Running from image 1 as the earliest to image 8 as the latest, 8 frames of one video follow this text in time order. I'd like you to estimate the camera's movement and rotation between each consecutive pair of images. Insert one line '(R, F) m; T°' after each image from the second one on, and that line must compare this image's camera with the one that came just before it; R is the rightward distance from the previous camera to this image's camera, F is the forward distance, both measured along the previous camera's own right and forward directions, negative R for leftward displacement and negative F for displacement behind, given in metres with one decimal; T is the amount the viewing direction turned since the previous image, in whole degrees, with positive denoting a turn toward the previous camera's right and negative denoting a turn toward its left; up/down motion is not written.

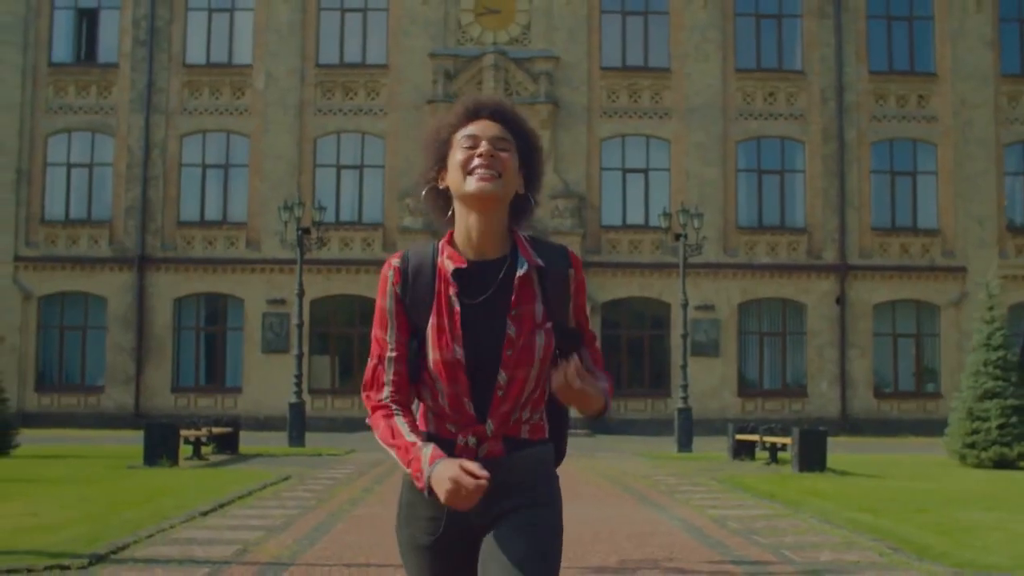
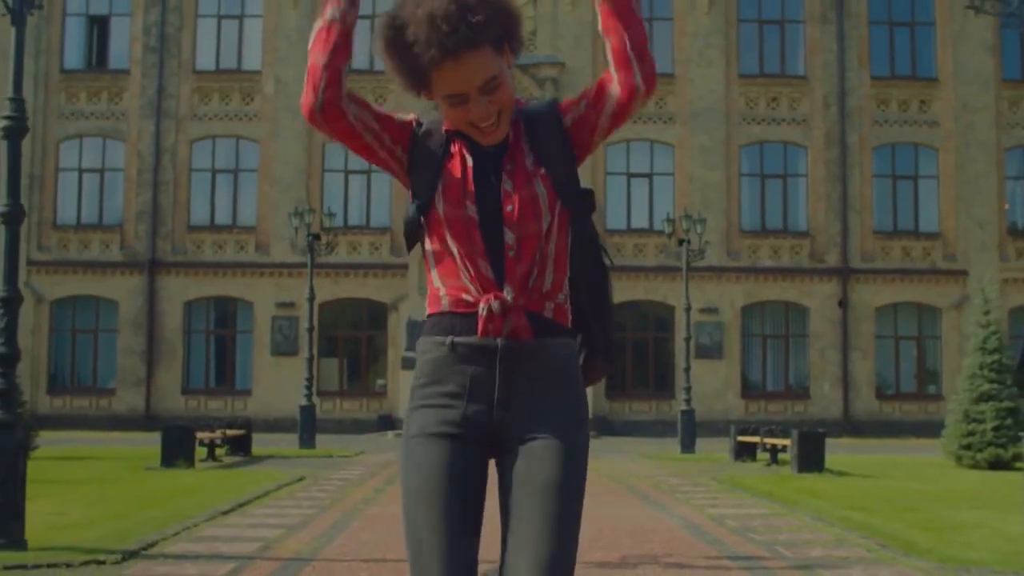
(0.0, -0.4) m; 0°
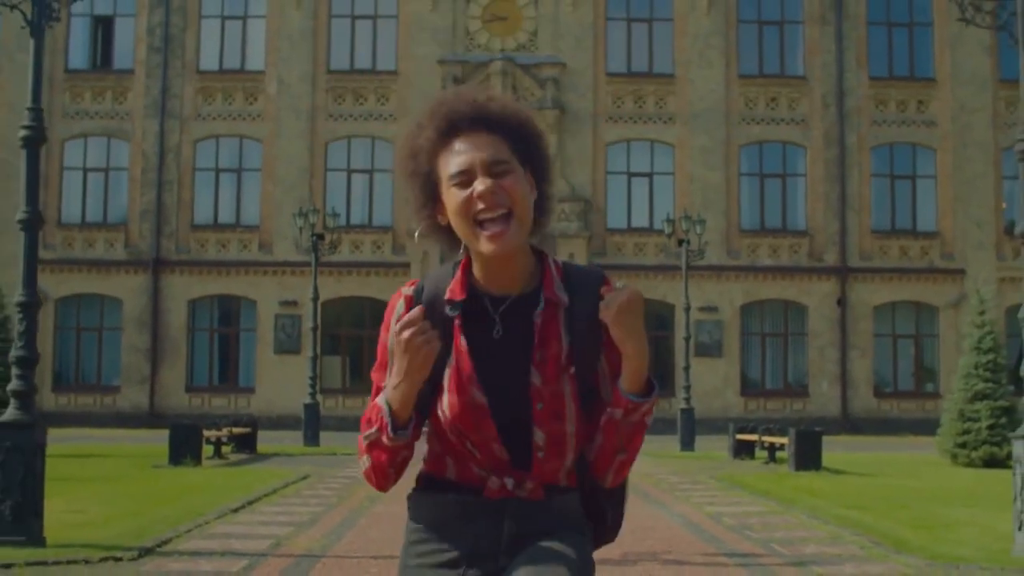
(0.0, -0.3) m; 0°
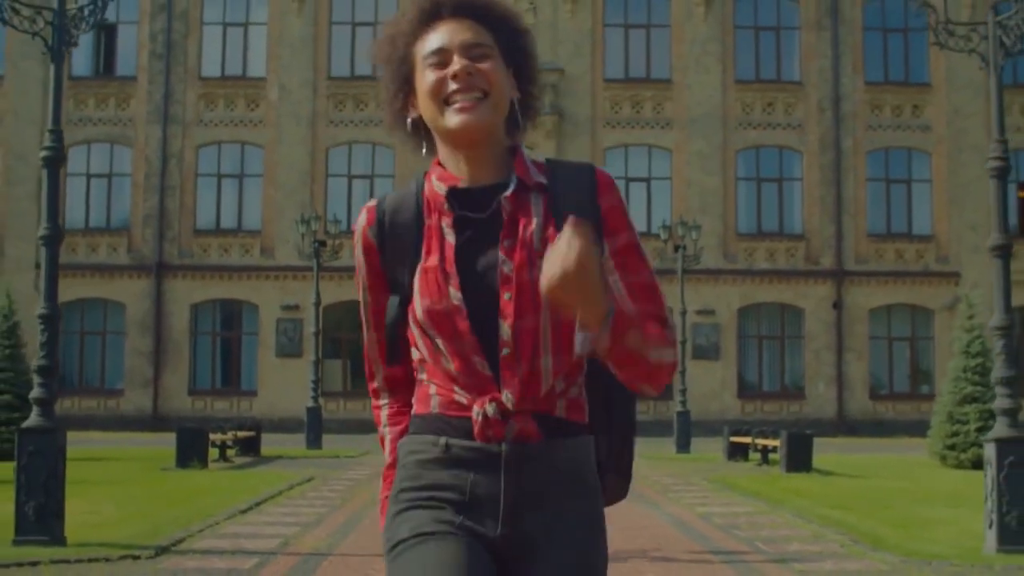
(0.0, -0.4) m; 0°
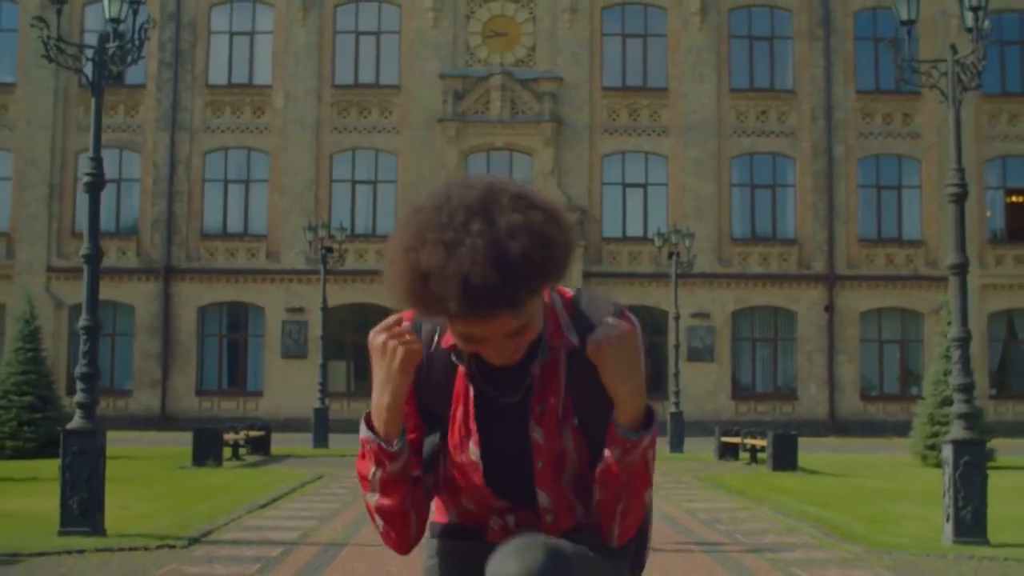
(0.0, -0.9) m; 0°
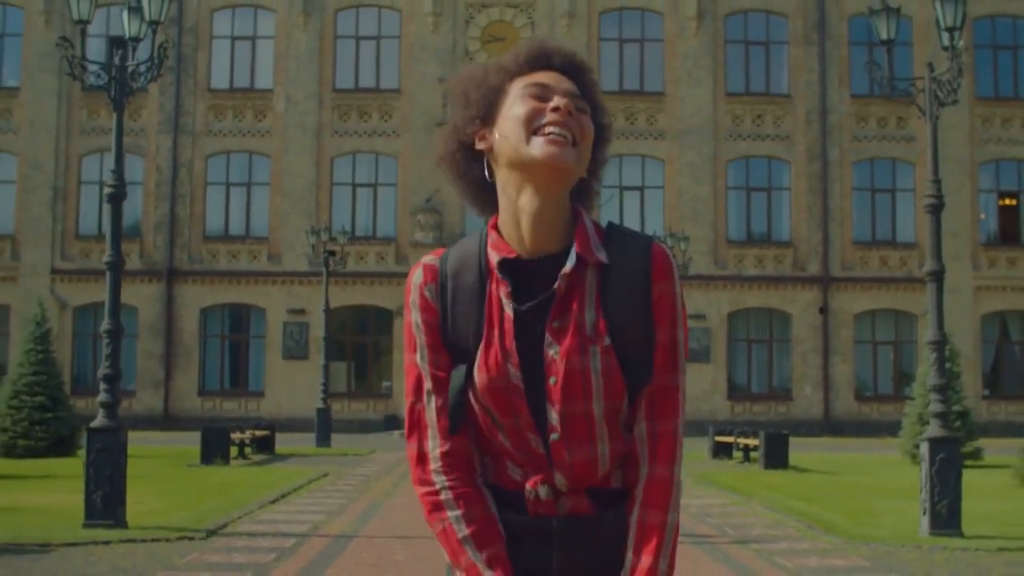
(0.0, -0.5) m; 0°
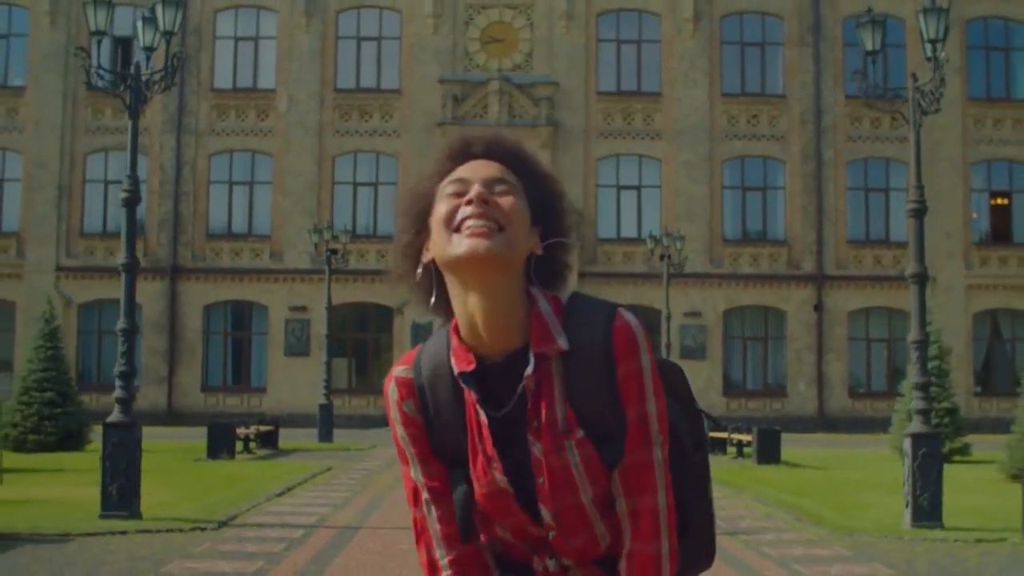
(0.0, -0.5) m; 0°
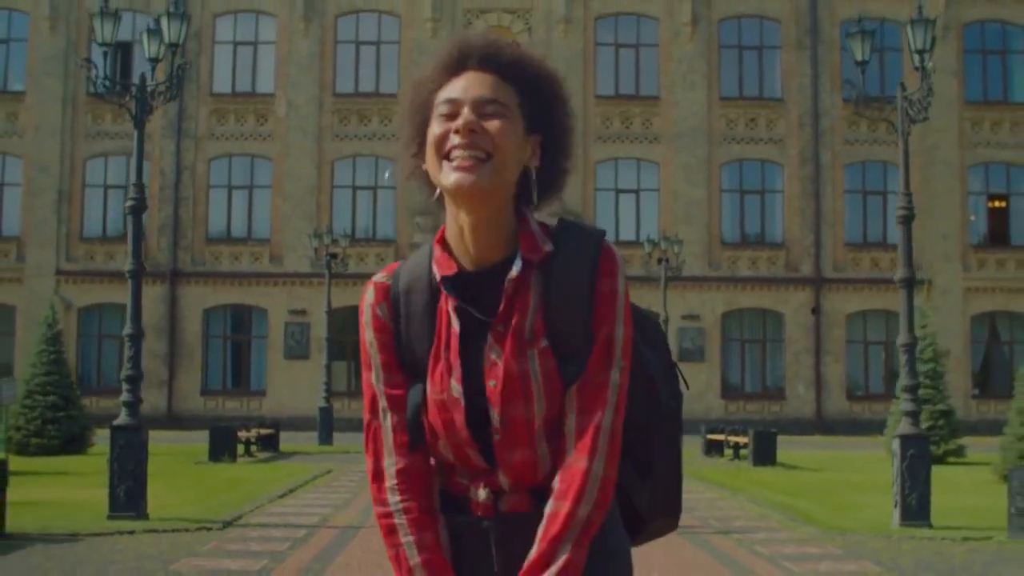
(0.0, -0.1) m; 0°
